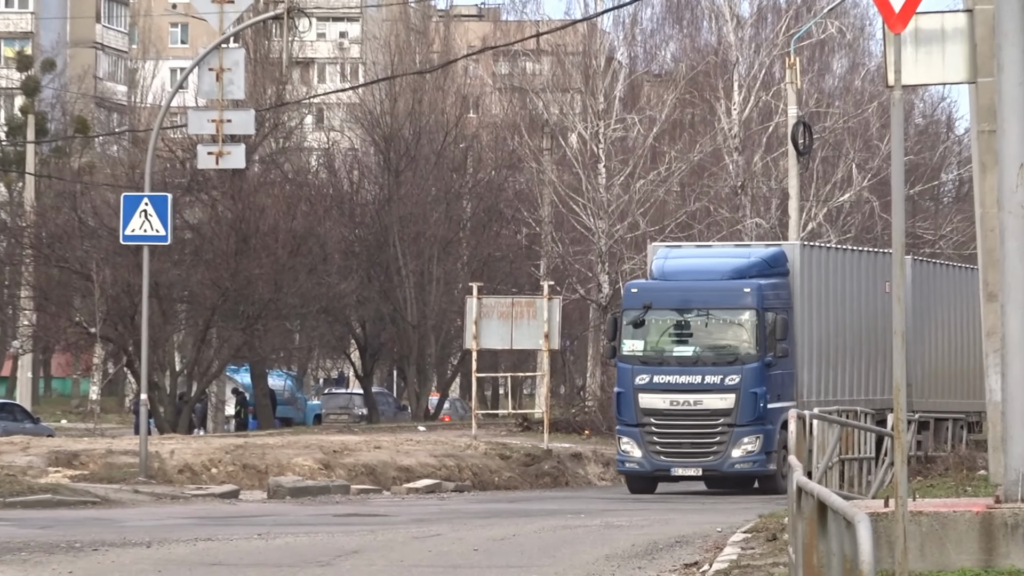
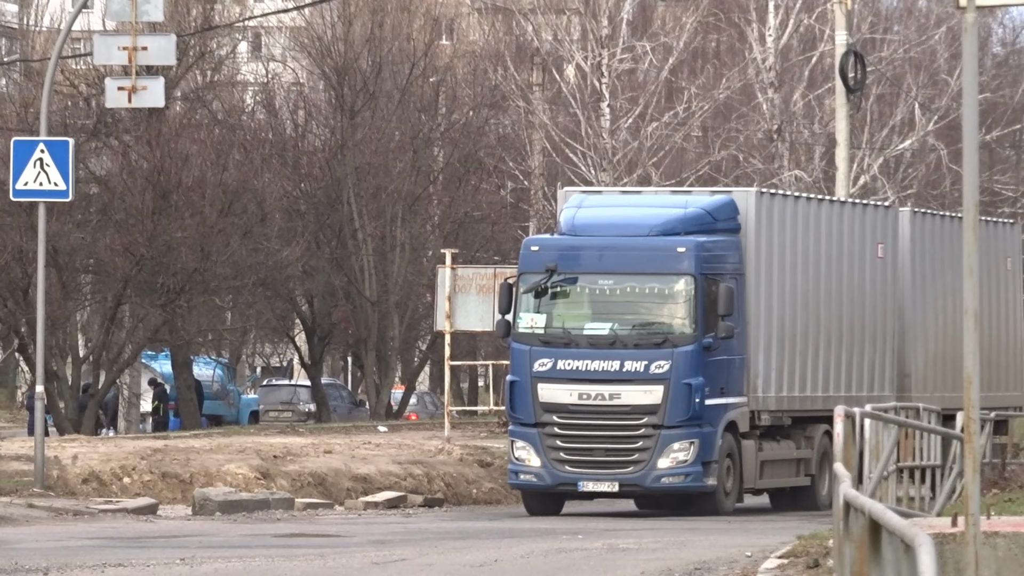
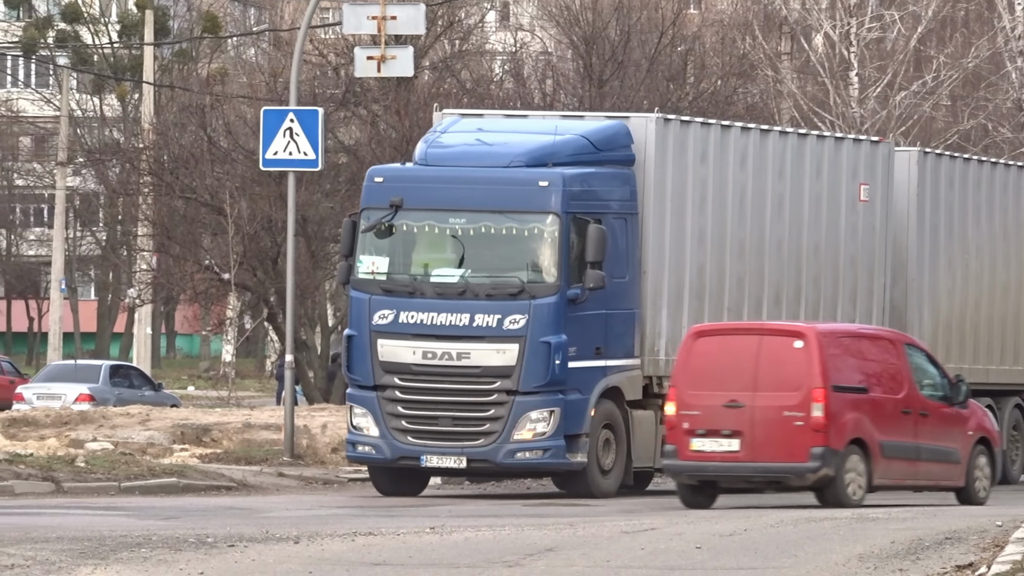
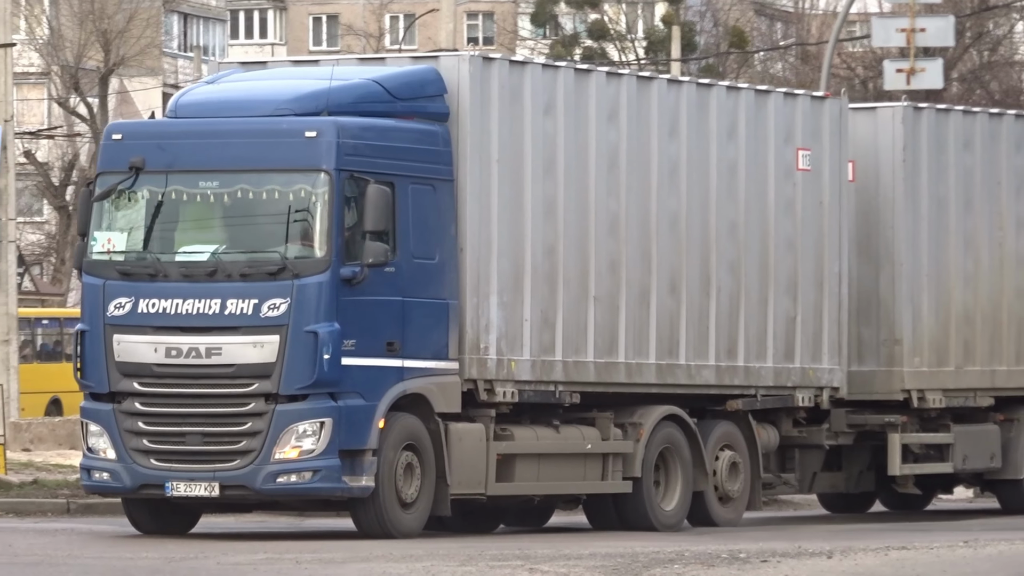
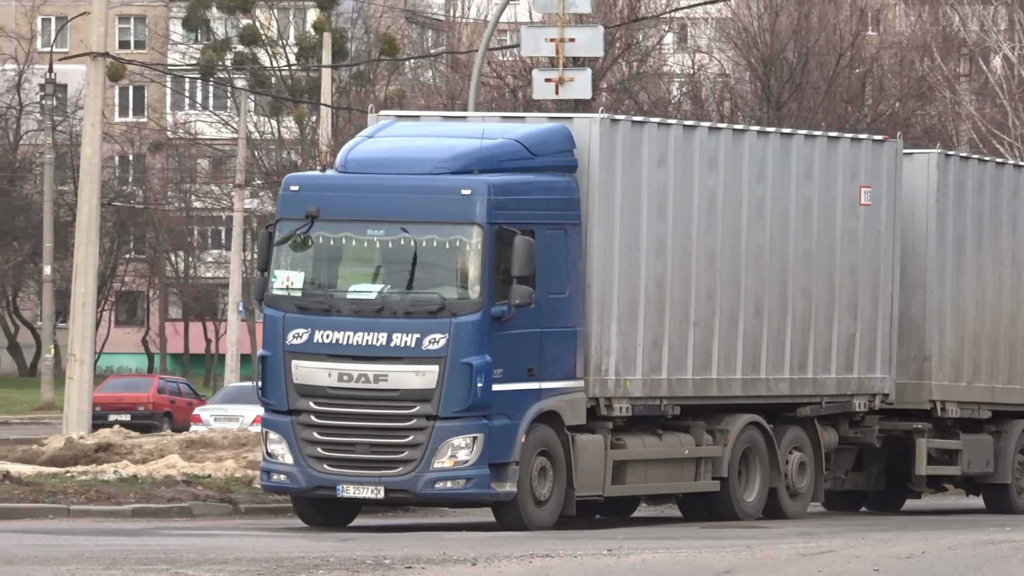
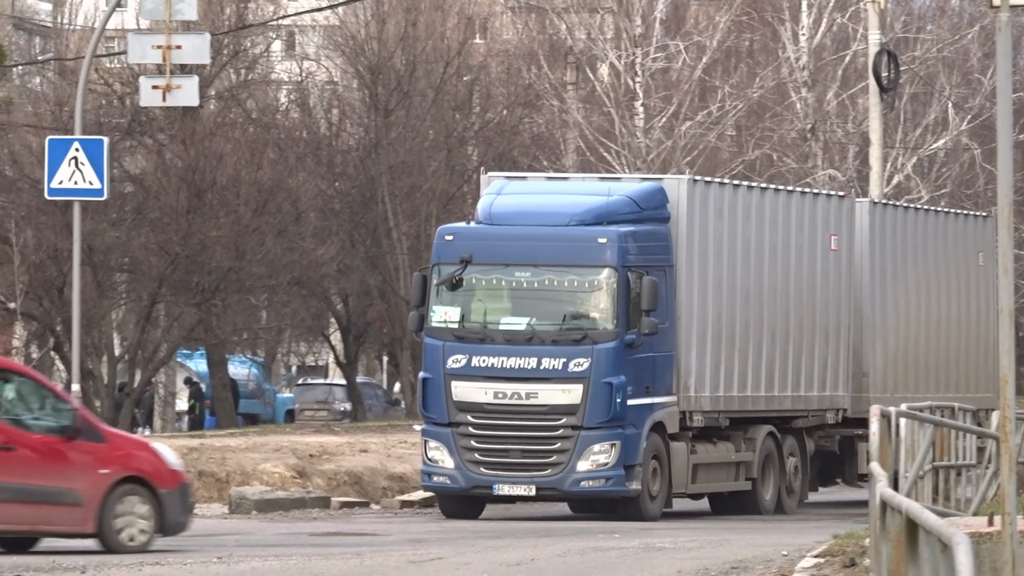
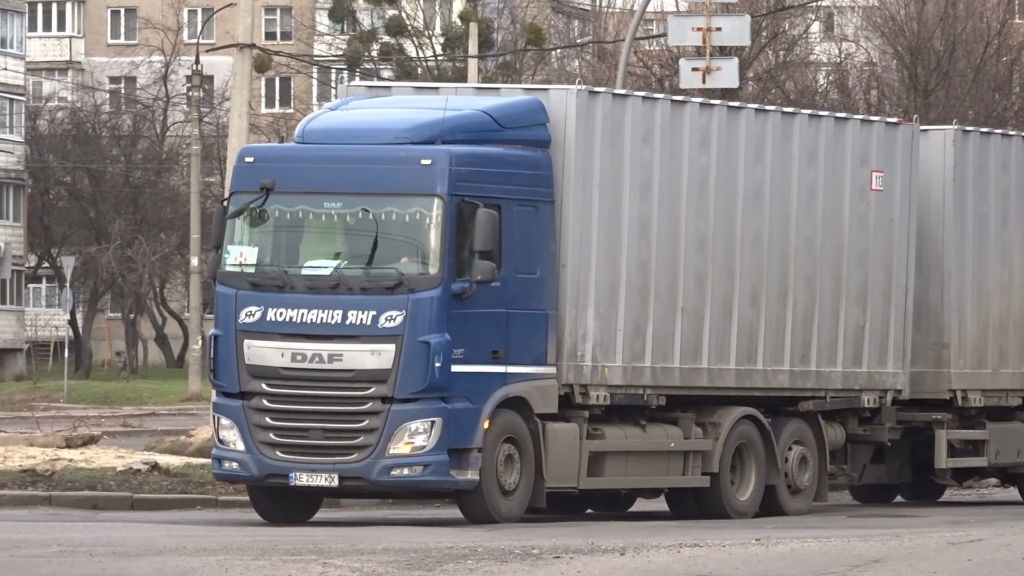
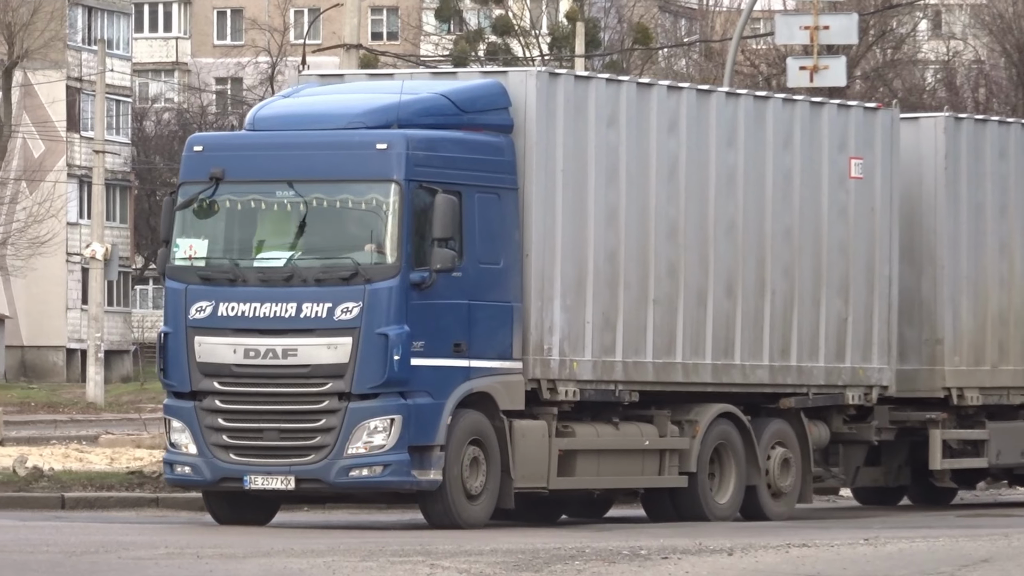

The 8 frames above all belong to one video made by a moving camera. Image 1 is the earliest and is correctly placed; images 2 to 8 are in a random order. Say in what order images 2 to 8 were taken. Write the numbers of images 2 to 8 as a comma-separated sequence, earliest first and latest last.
2, 6, 3, 5, 7, 8, 4
